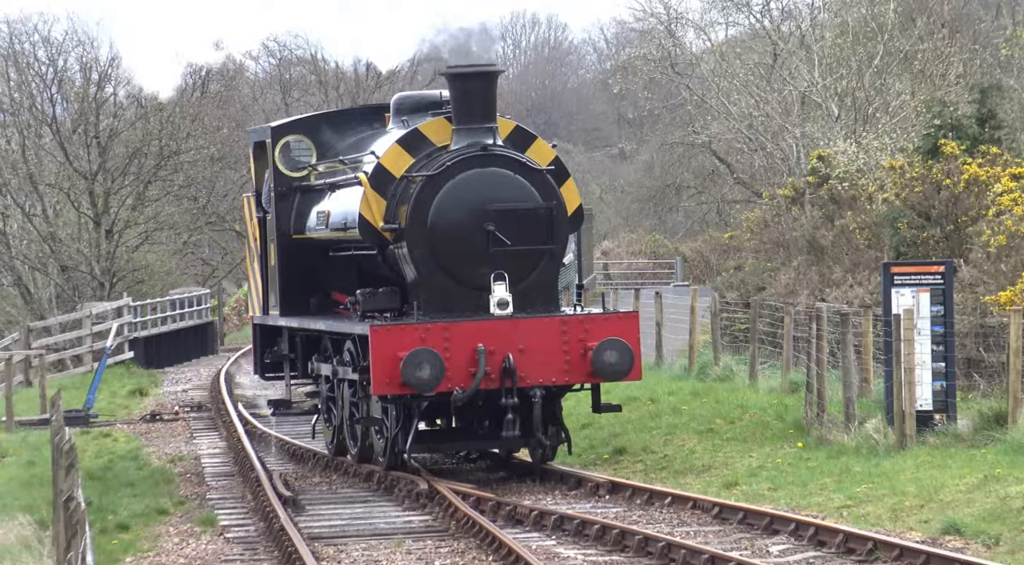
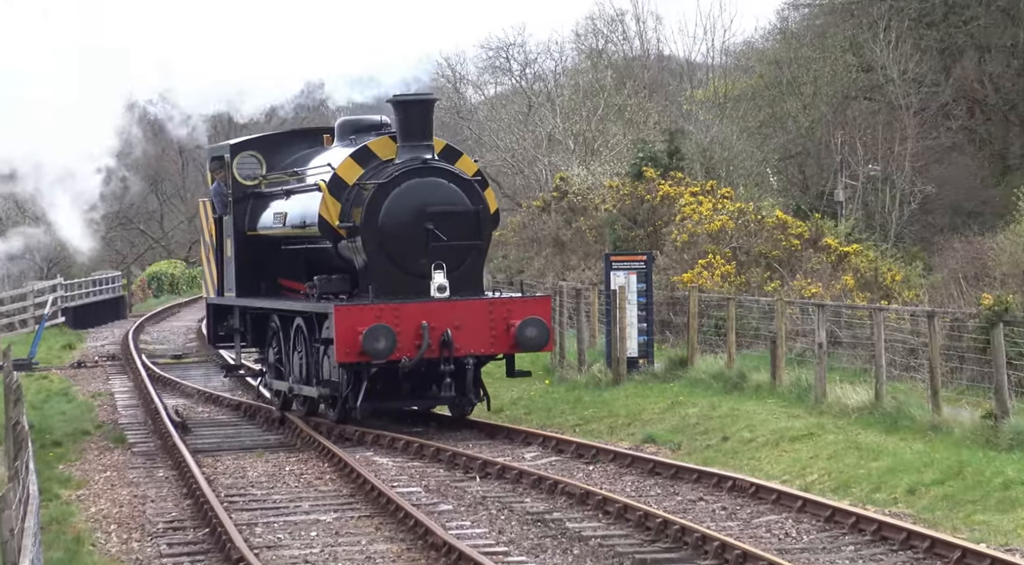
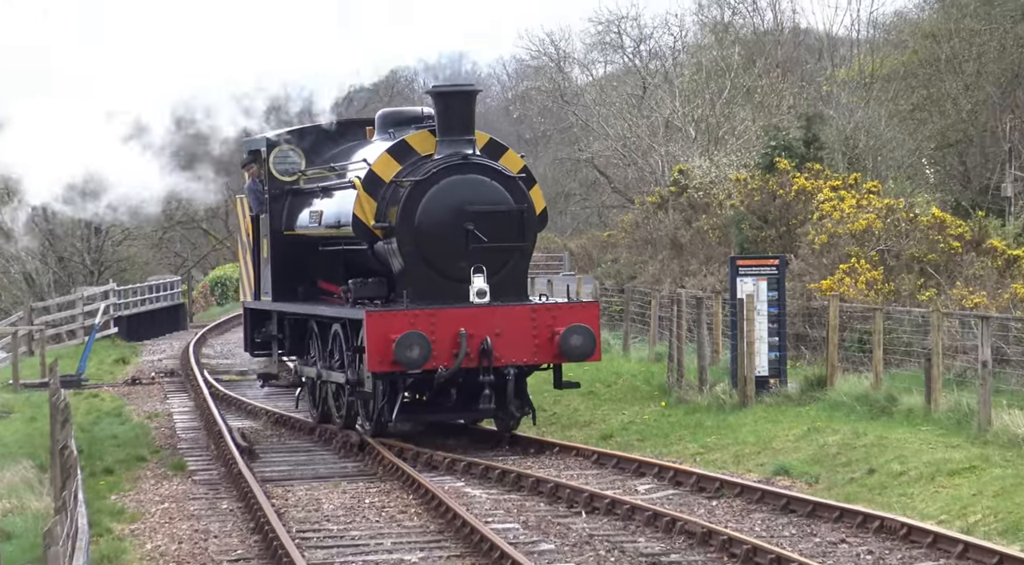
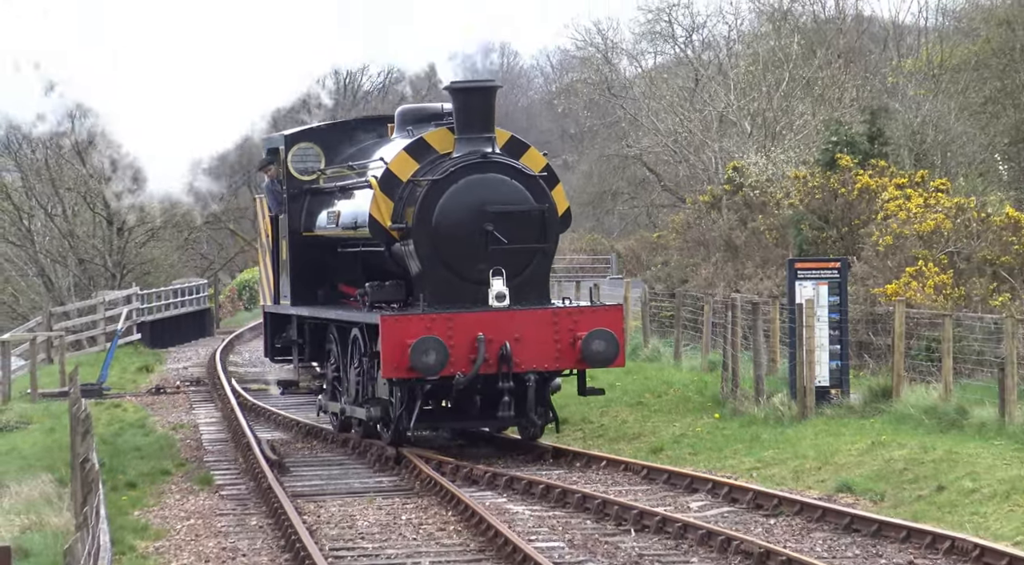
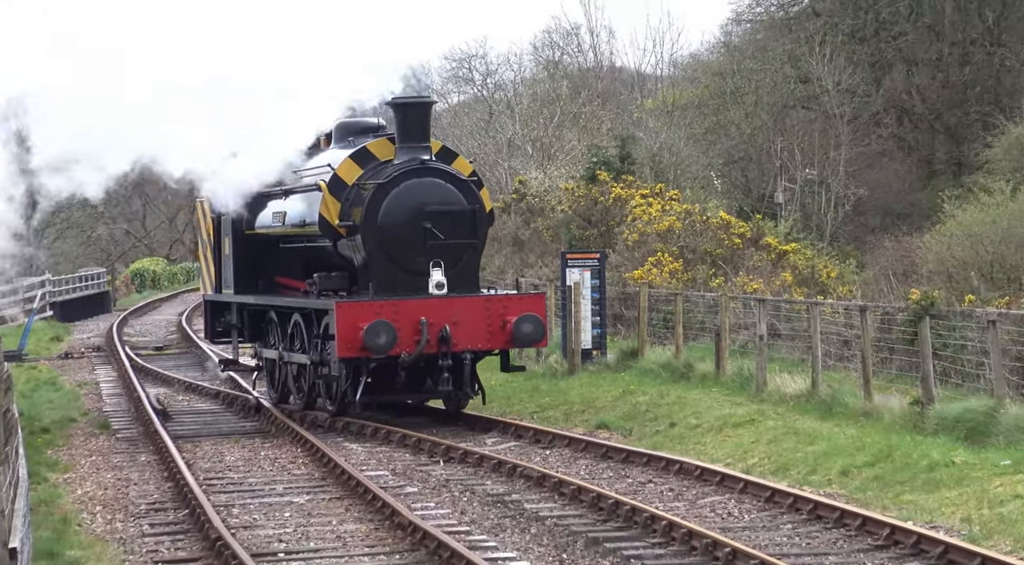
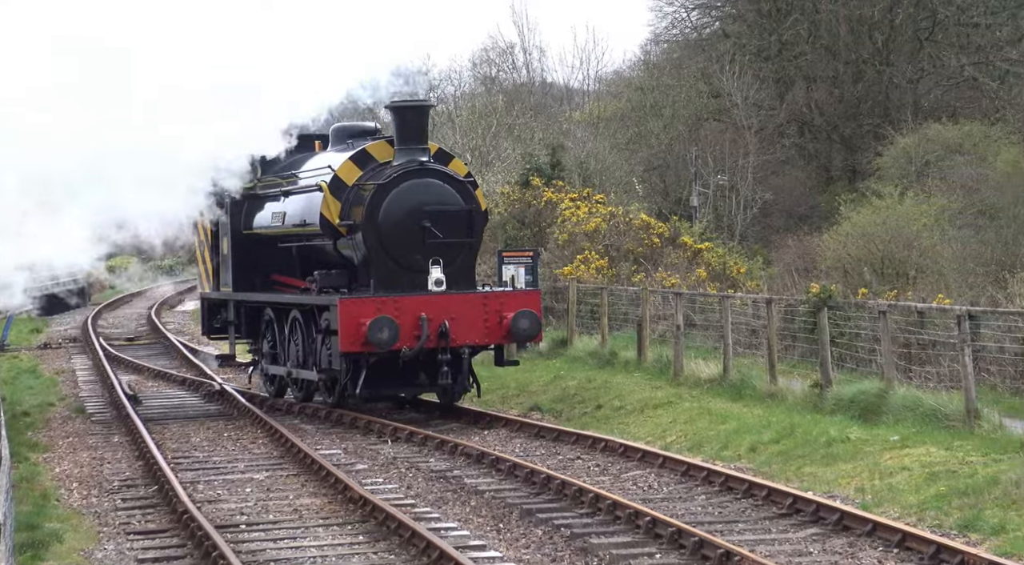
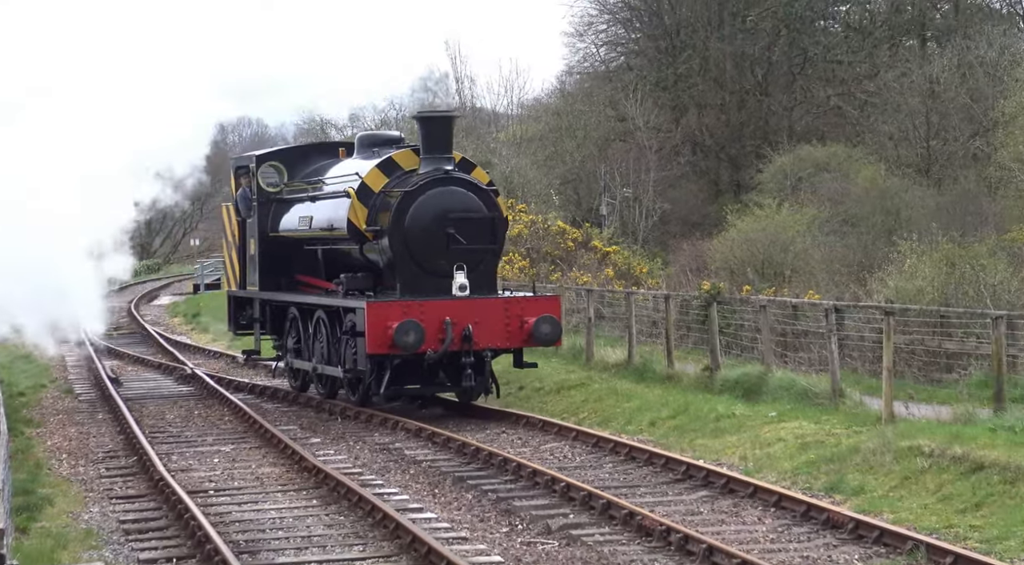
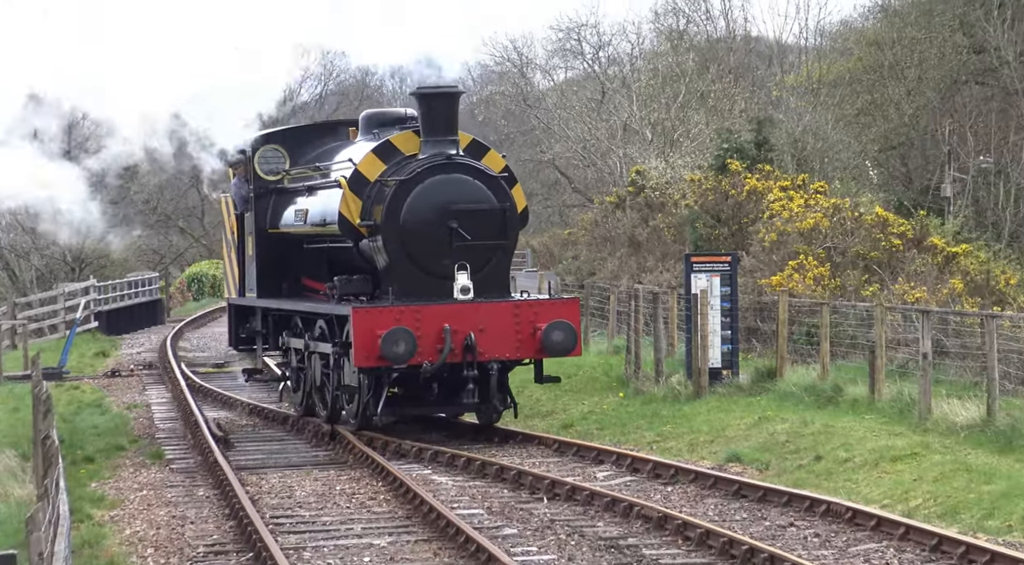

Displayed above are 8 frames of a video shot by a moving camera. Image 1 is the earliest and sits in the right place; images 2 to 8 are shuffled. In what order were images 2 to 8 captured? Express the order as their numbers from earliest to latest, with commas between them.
4, 3, 8, 2, 5, 6, 7
